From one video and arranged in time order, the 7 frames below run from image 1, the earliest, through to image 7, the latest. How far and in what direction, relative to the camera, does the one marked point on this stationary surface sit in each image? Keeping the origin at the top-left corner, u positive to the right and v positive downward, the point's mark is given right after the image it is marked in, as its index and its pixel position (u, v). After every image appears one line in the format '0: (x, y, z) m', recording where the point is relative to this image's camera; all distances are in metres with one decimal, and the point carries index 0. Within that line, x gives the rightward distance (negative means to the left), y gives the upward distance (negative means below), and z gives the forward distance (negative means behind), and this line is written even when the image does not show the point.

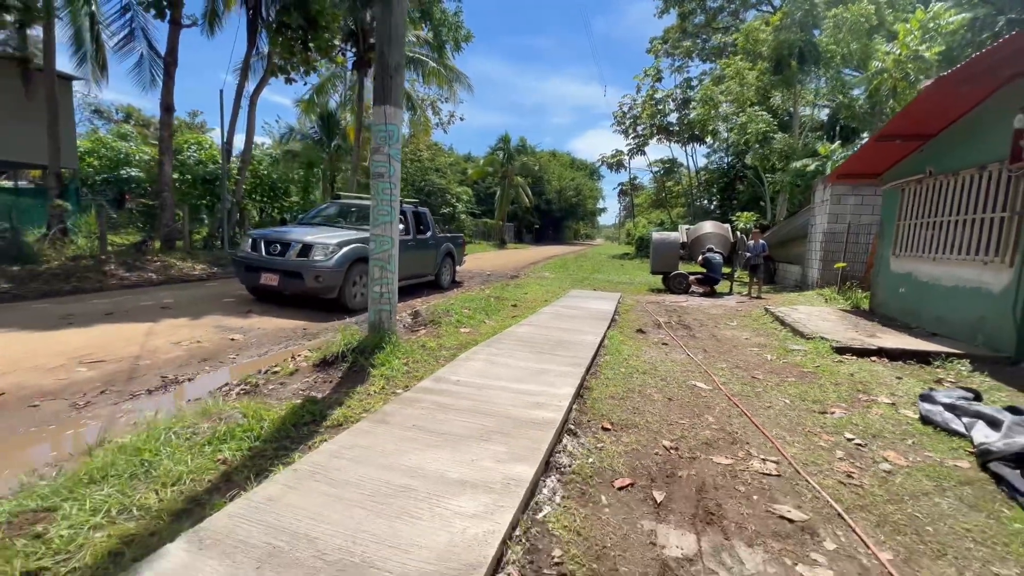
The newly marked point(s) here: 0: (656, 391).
0: (+1.4, -1.0, +4.2) m
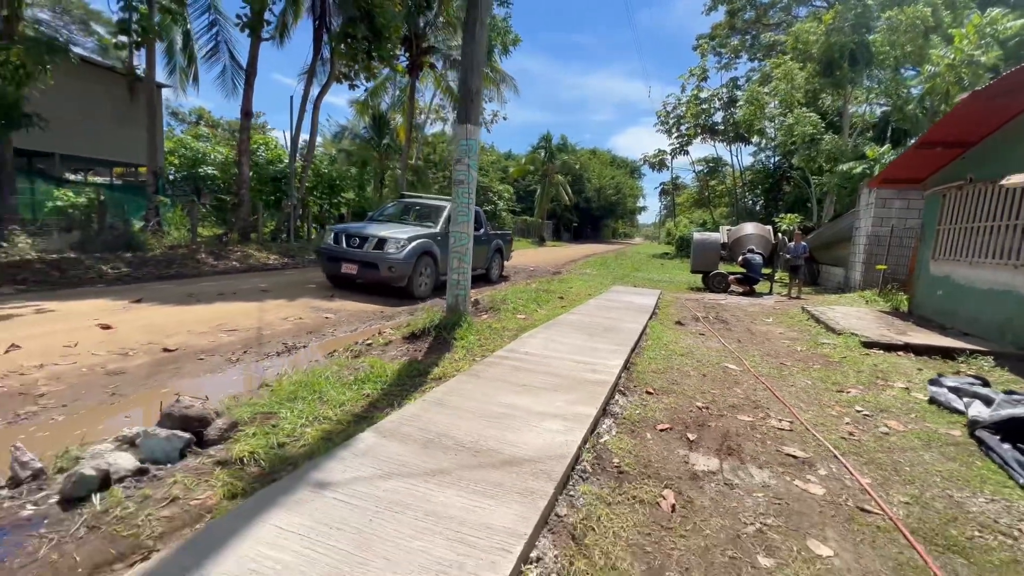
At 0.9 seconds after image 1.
0: (+2.0, -0.9, +4.9) m
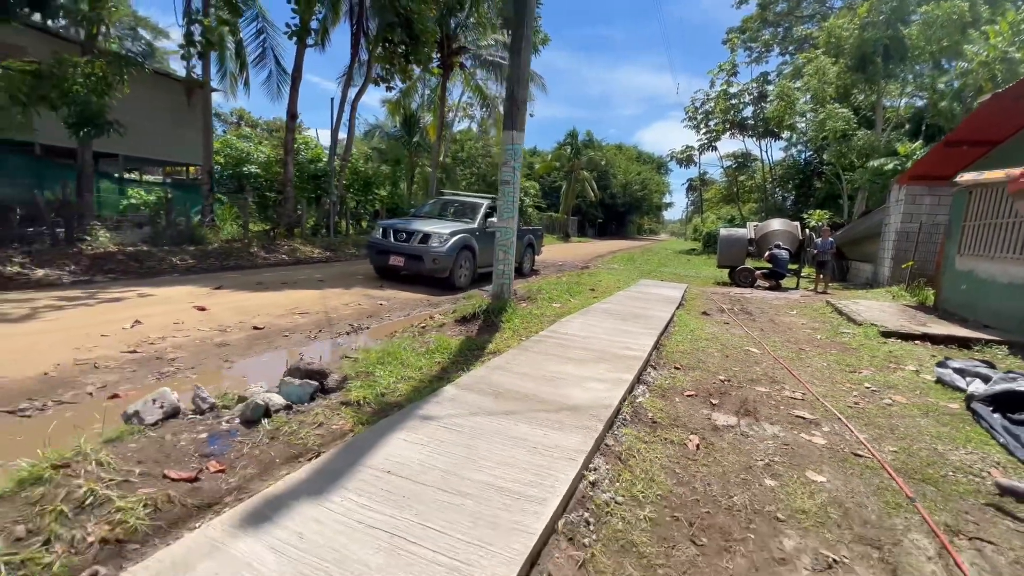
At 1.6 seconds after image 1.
0: (+2.5, -0.8, +5.4) m
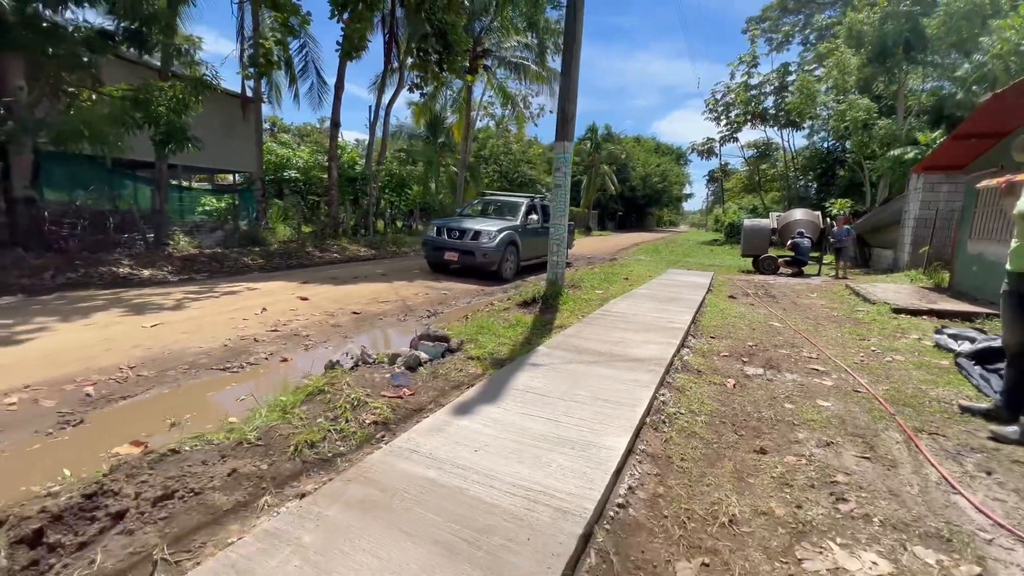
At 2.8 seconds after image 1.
0: (+3.3, -0.5, +6.4) m
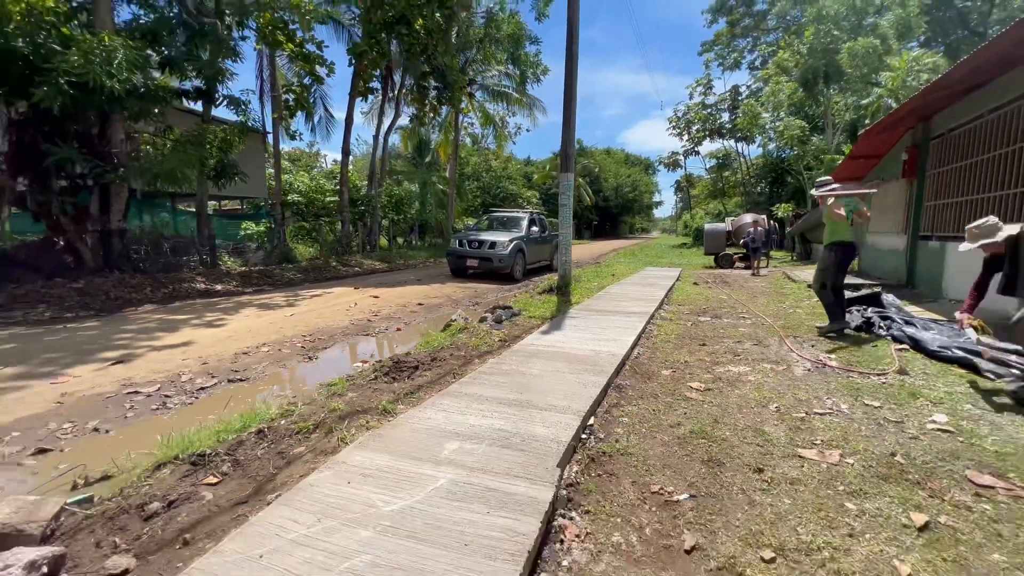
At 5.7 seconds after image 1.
0: (+3.9, -0.2, +9.1) m
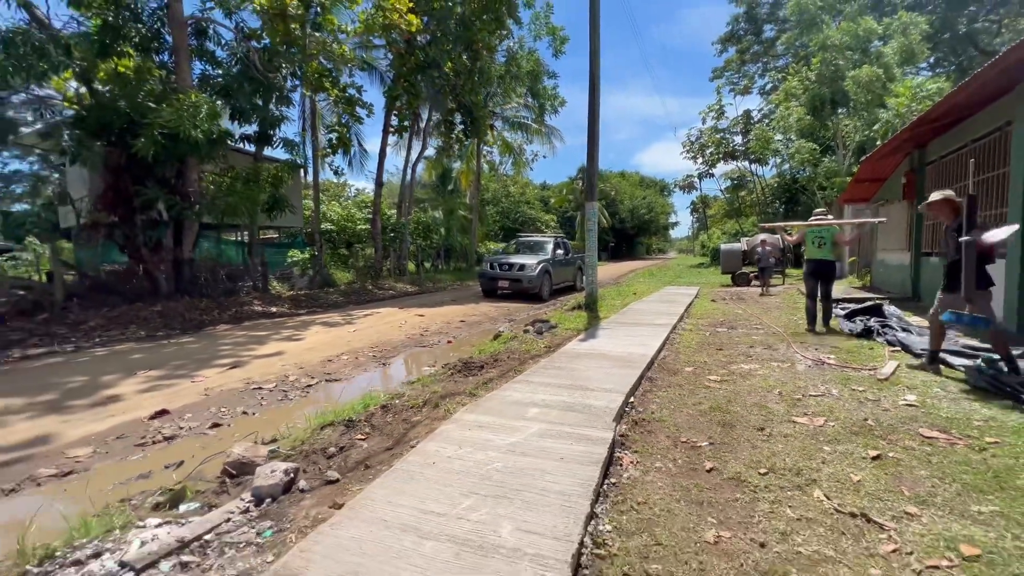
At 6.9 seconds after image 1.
0: (+4.6, -0.5, +10.0) m
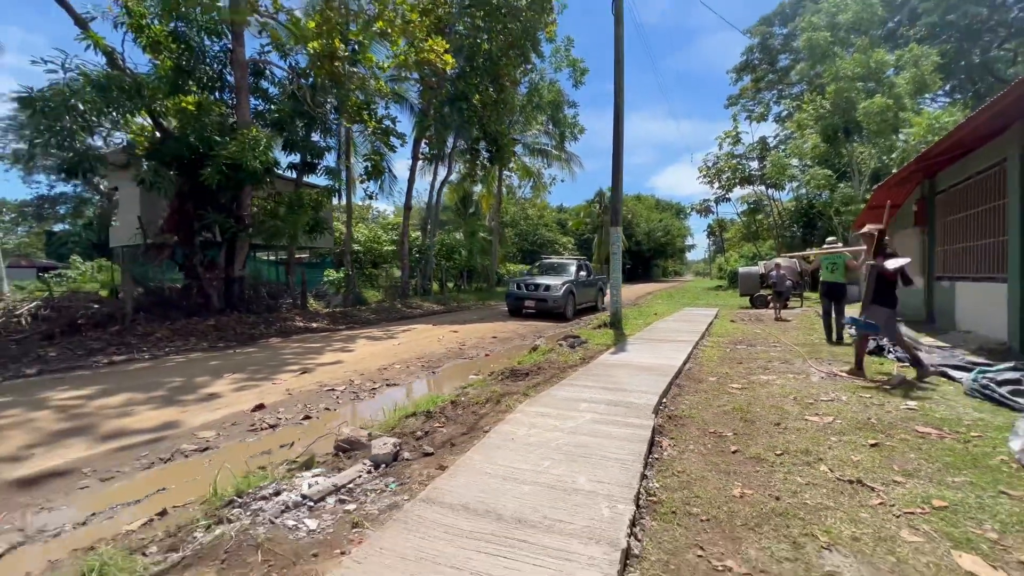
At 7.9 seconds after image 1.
0: (+5.3, -1.0, +10.5) m
